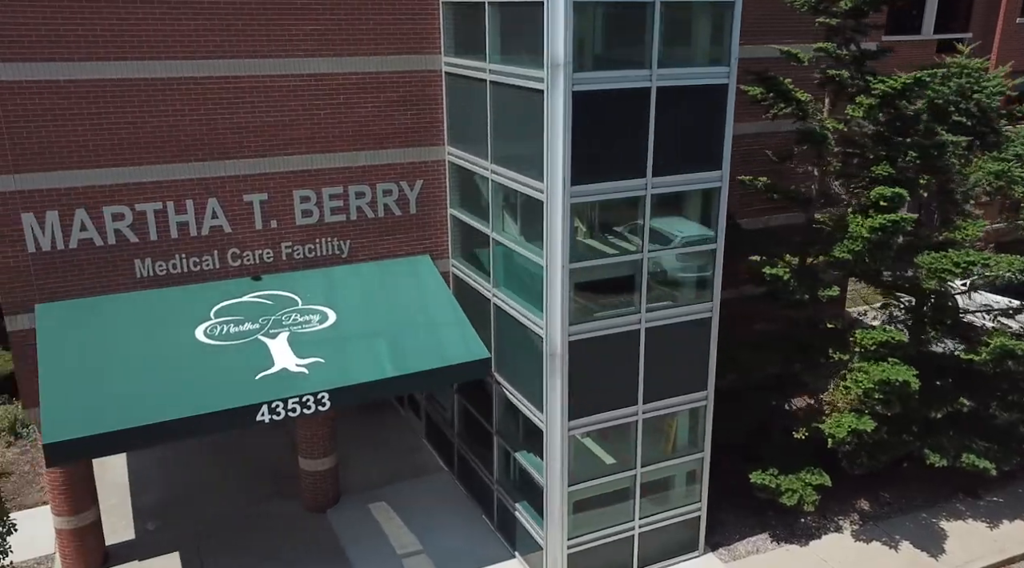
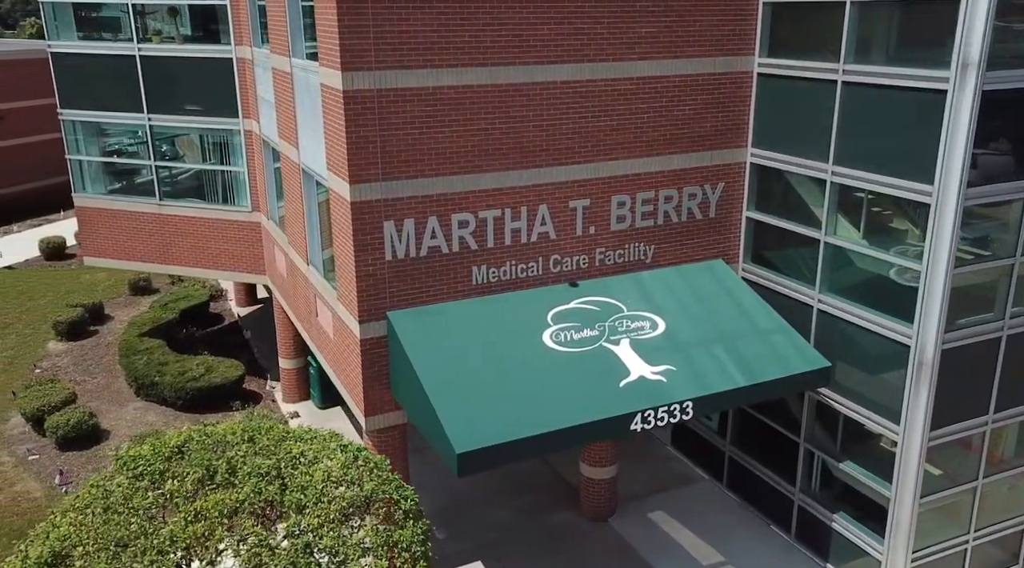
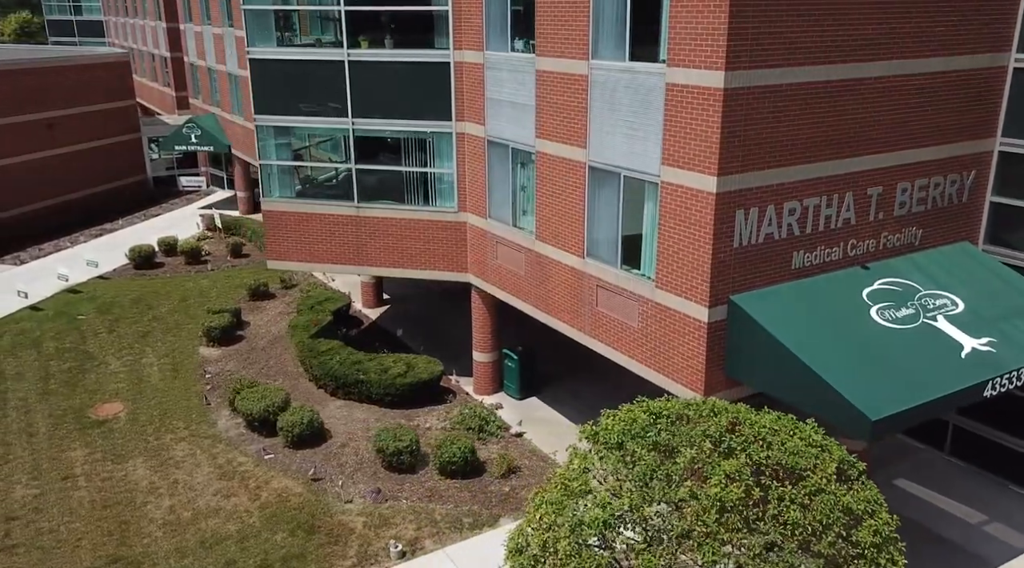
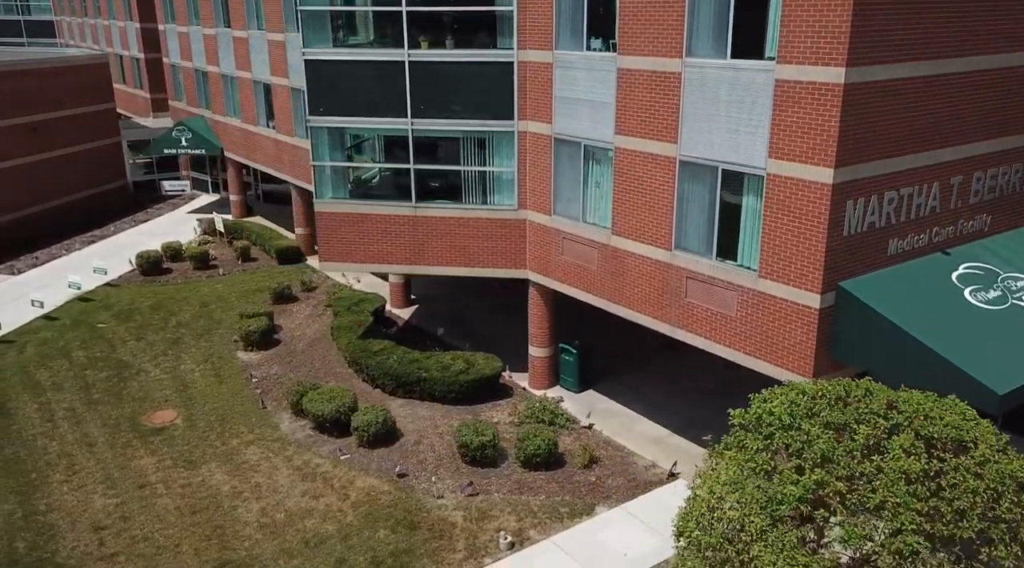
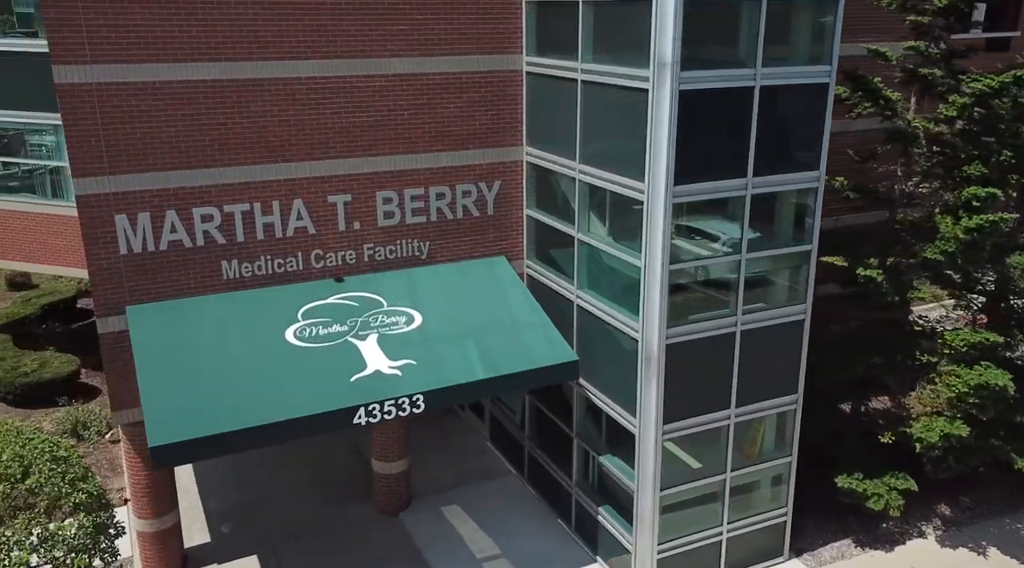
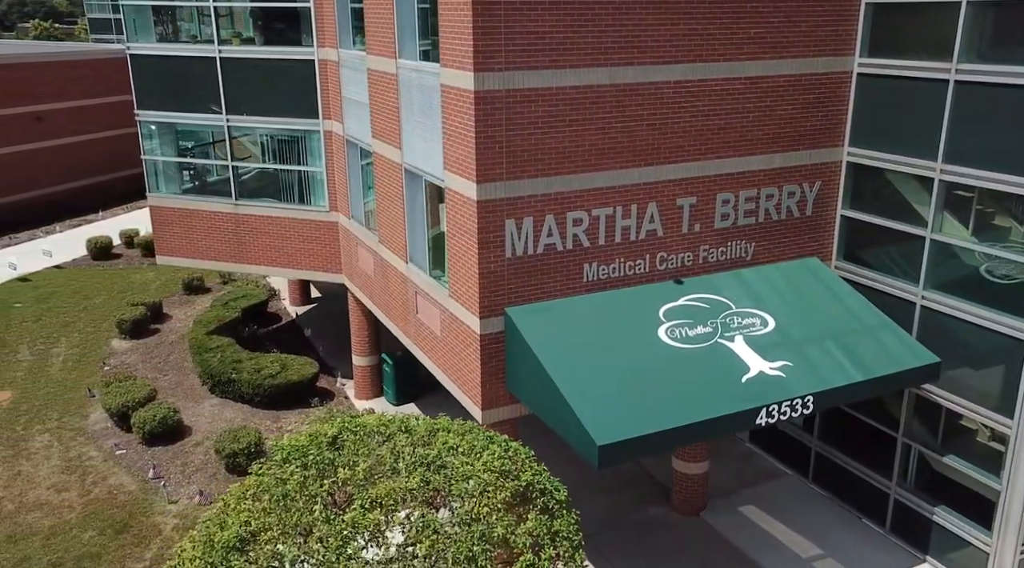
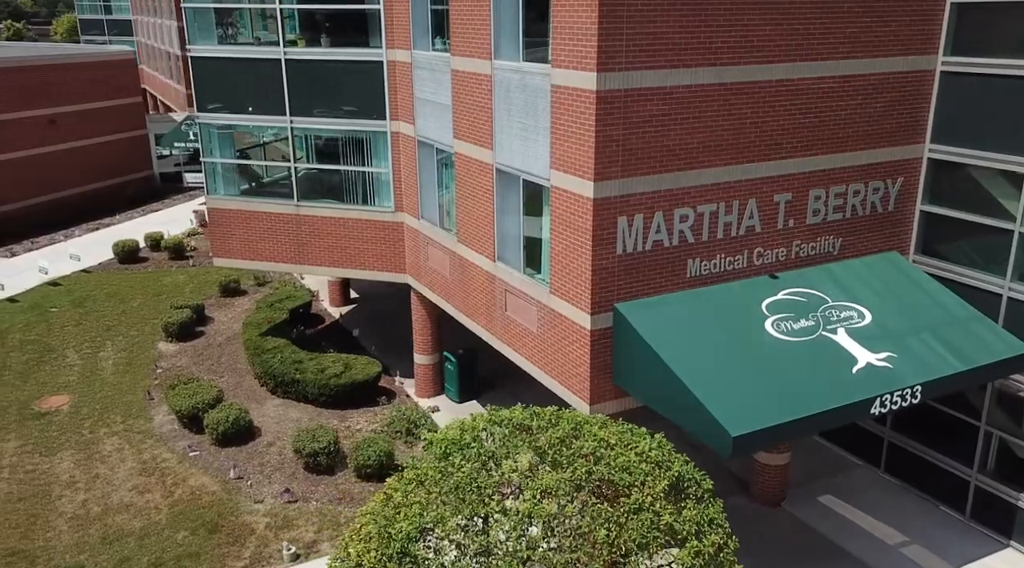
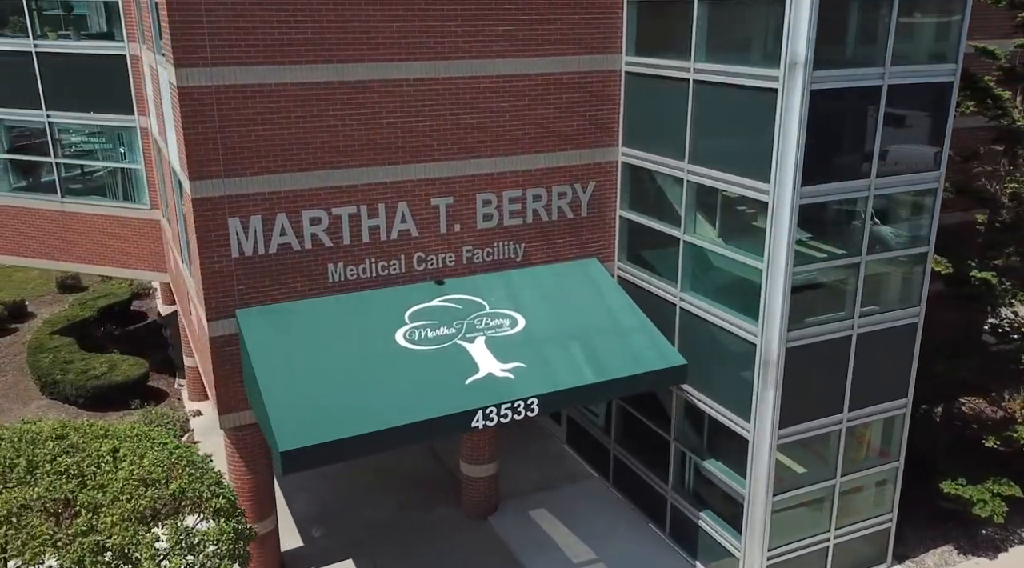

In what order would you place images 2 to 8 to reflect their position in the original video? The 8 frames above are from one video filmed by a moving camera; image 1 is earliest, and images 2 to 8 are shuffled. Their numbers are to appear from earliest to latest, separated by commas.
5, 8, 2, 6, 7, 3, 4
